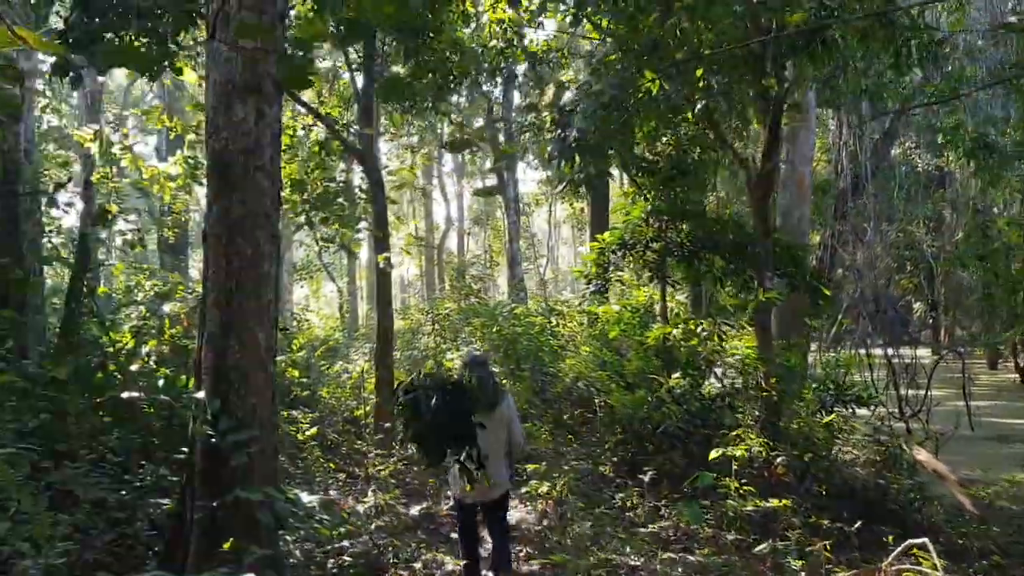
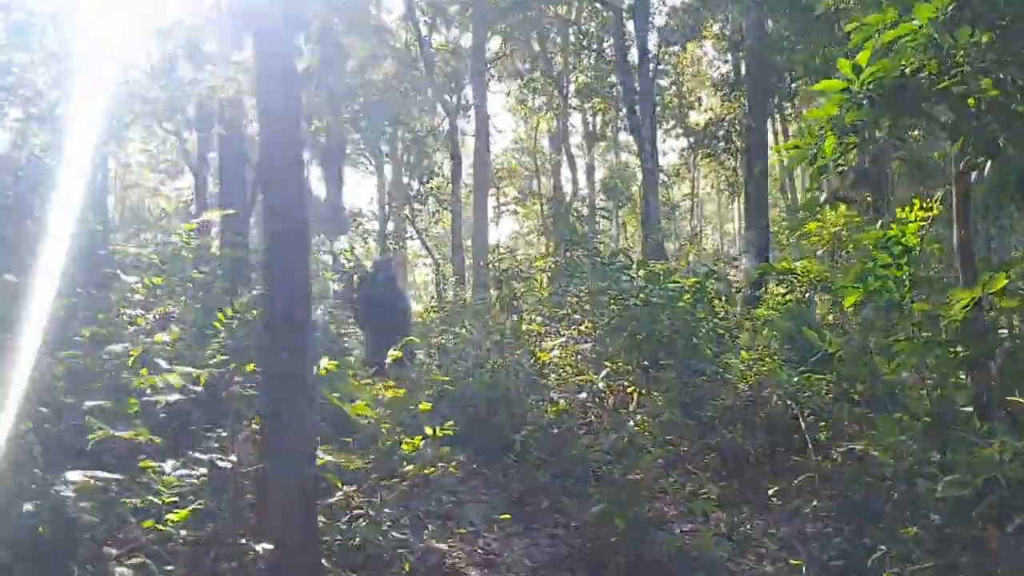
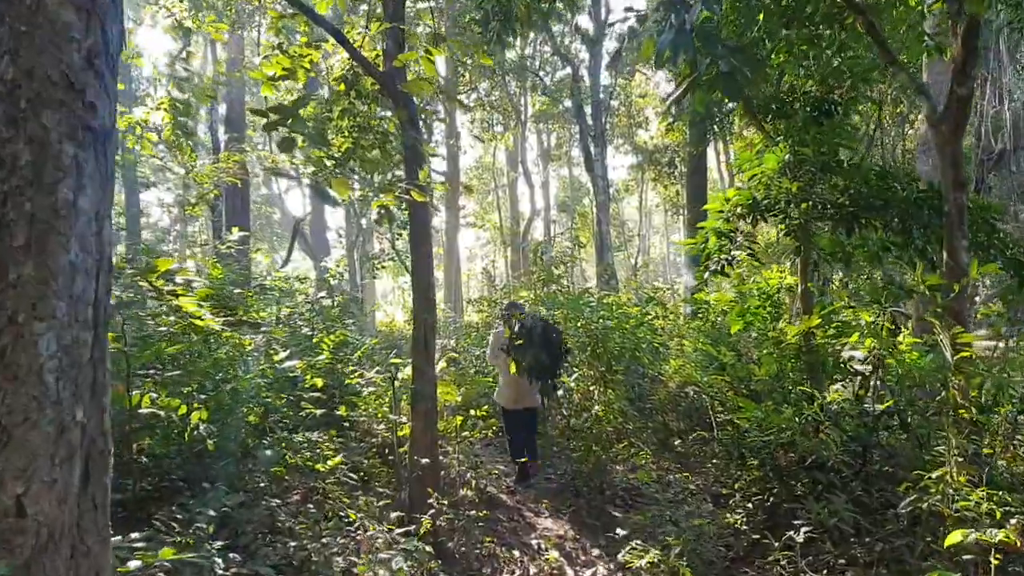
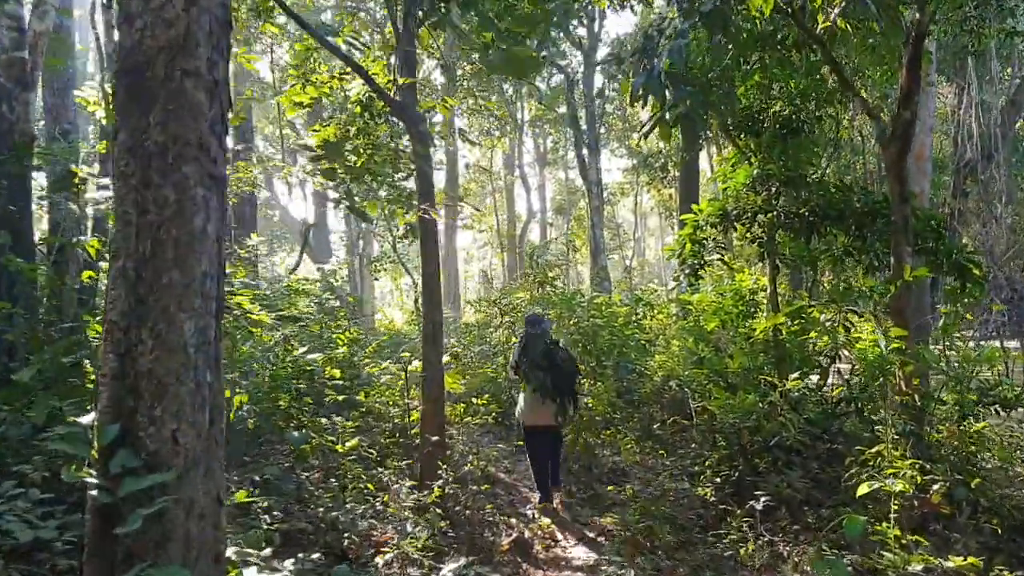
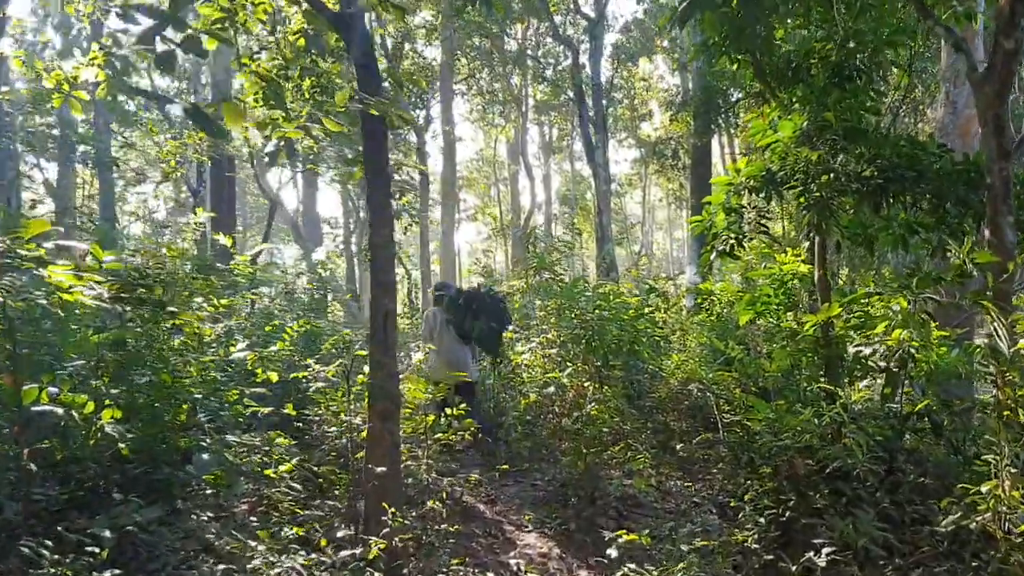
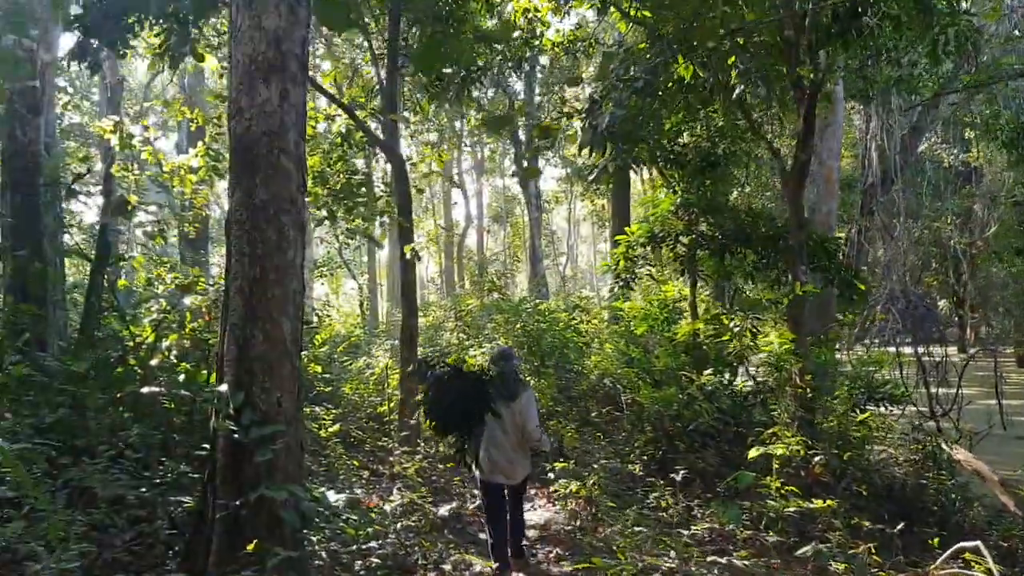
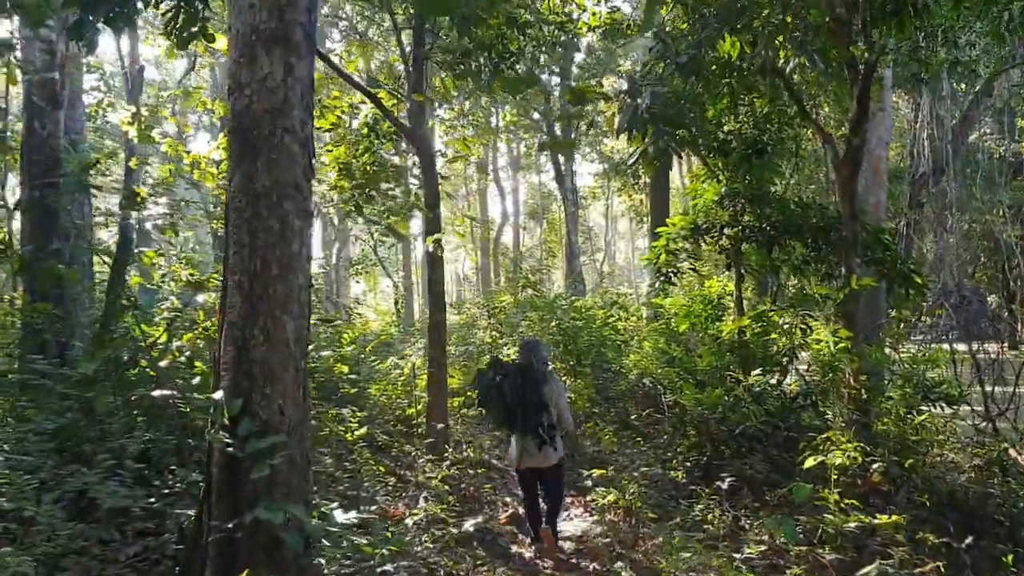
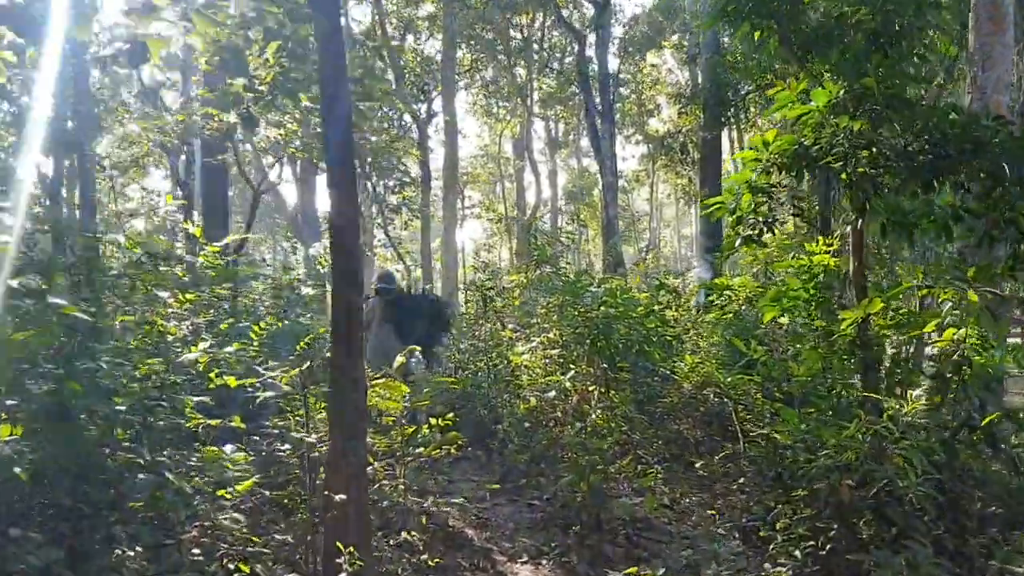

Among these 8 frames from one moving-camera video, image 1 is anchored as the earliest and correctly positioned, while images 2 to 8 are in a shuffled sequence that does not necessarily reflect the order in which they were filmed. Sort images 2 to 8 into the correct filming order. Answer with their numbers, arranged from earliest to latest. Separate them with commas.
6, 7, 4, 3, 5, 8, 2
